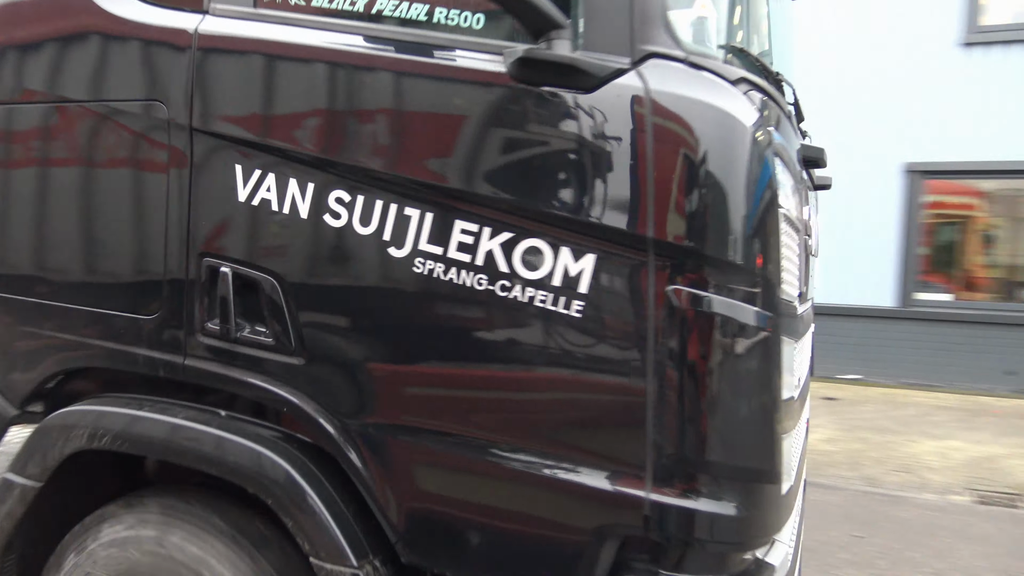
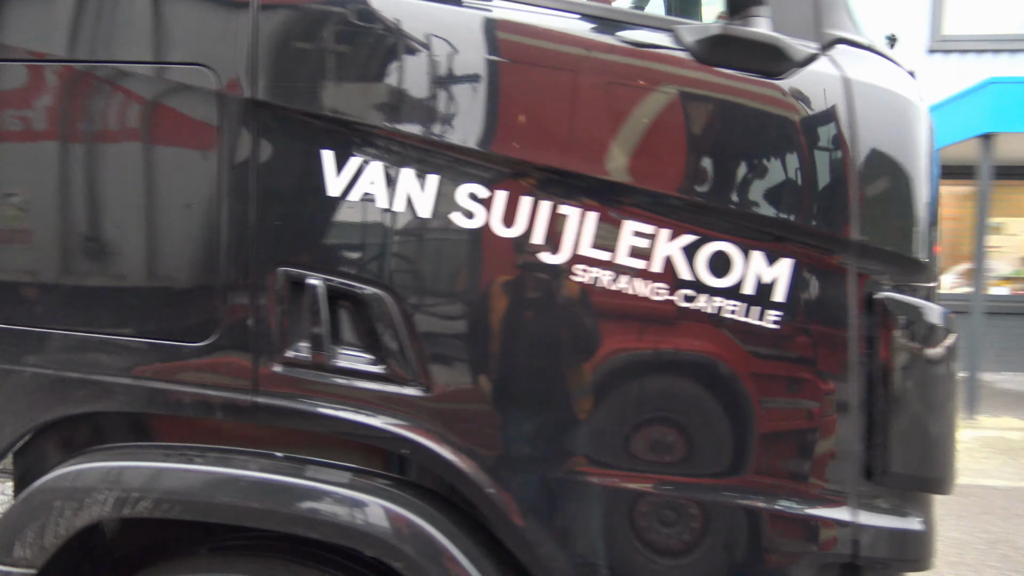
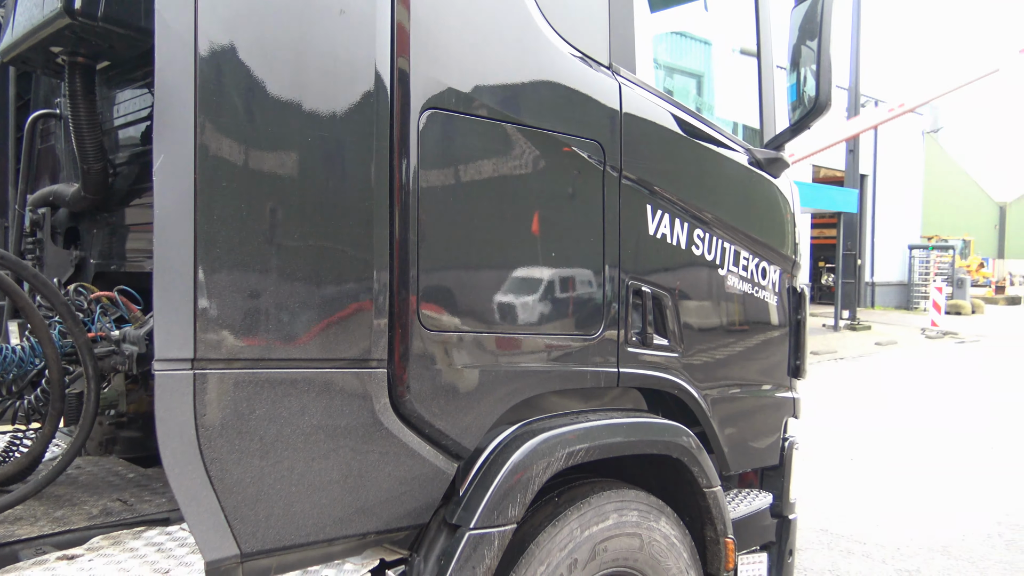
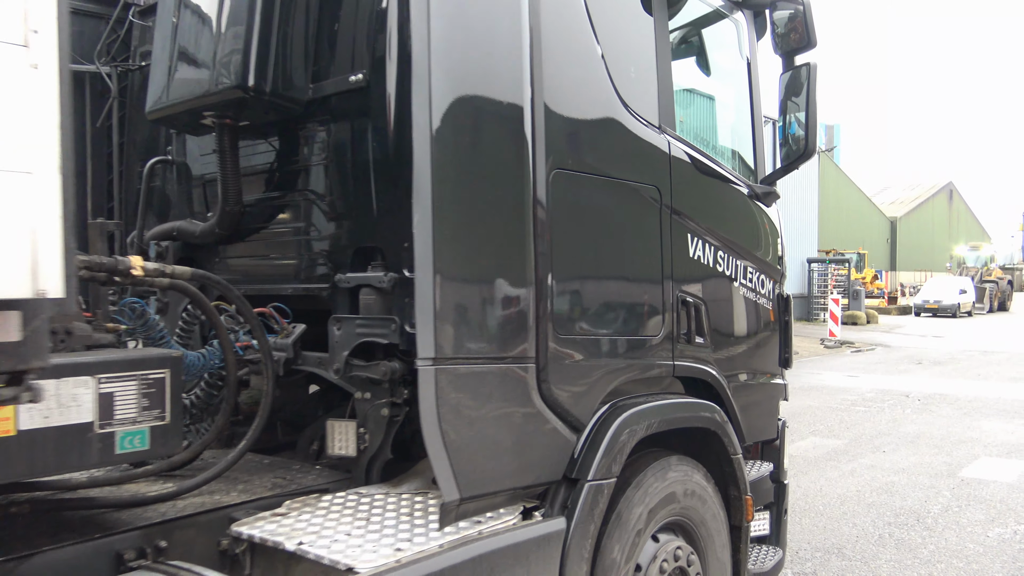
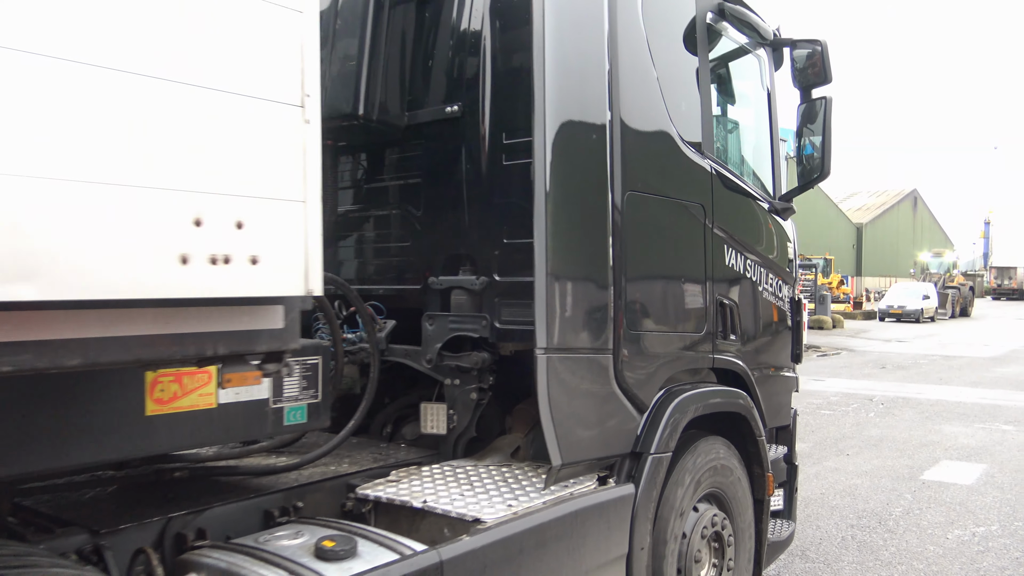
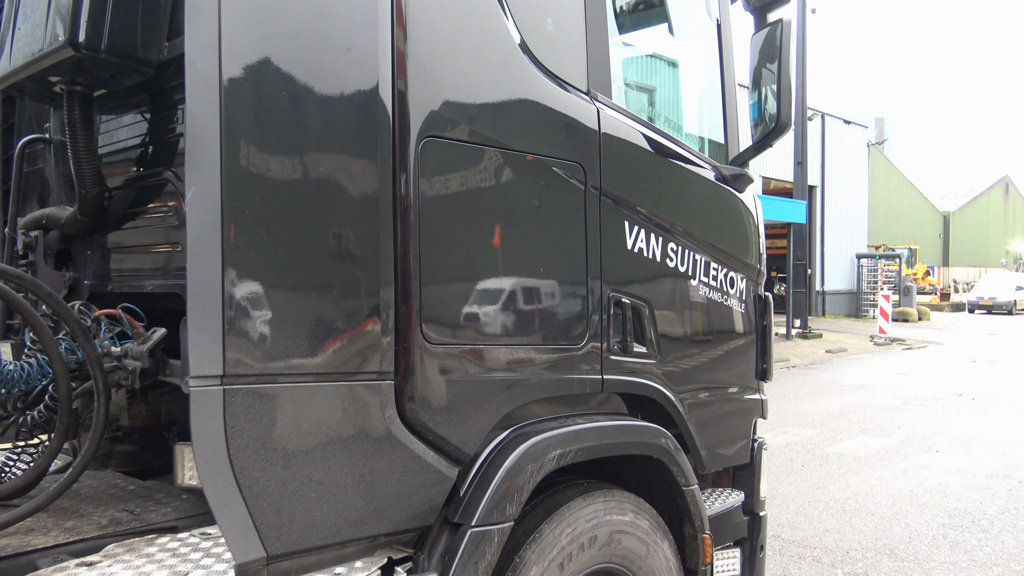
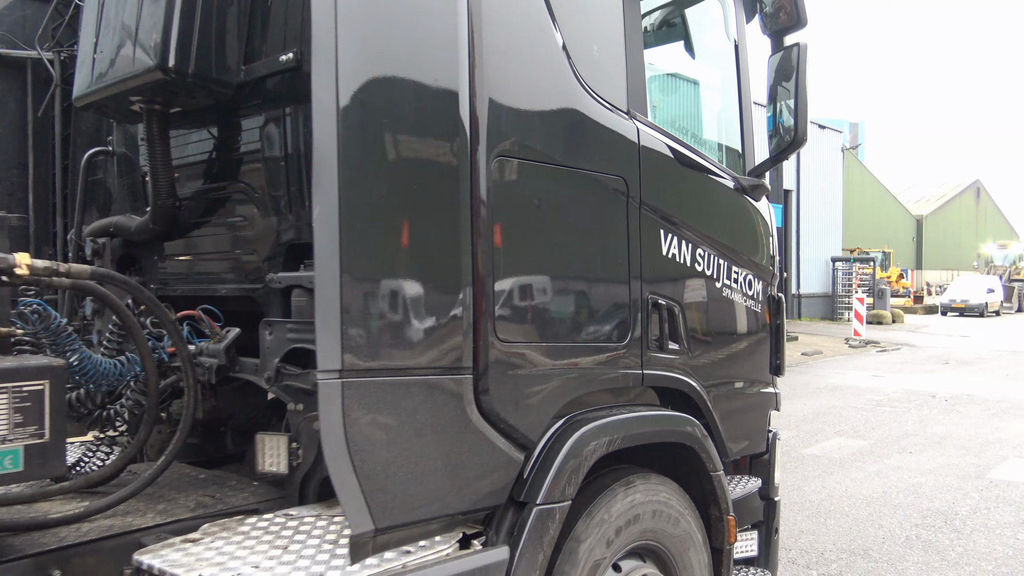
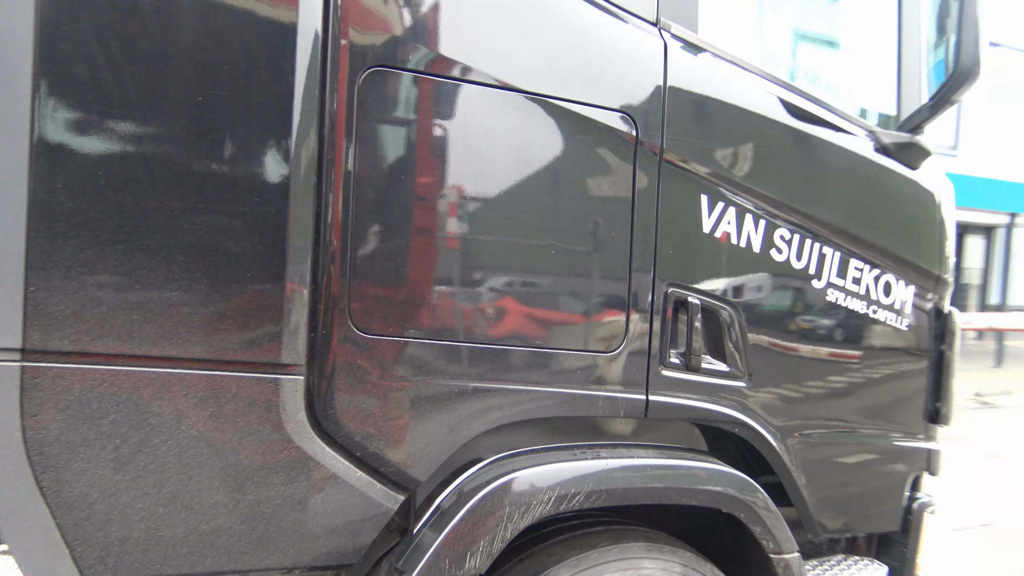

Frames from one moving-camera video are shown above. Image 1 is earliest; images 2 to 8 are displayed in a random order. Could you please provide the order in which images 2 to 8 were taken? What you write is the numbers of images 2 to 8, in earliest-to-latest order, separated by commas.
2, 8, 3, 6, 7, 4, 5
